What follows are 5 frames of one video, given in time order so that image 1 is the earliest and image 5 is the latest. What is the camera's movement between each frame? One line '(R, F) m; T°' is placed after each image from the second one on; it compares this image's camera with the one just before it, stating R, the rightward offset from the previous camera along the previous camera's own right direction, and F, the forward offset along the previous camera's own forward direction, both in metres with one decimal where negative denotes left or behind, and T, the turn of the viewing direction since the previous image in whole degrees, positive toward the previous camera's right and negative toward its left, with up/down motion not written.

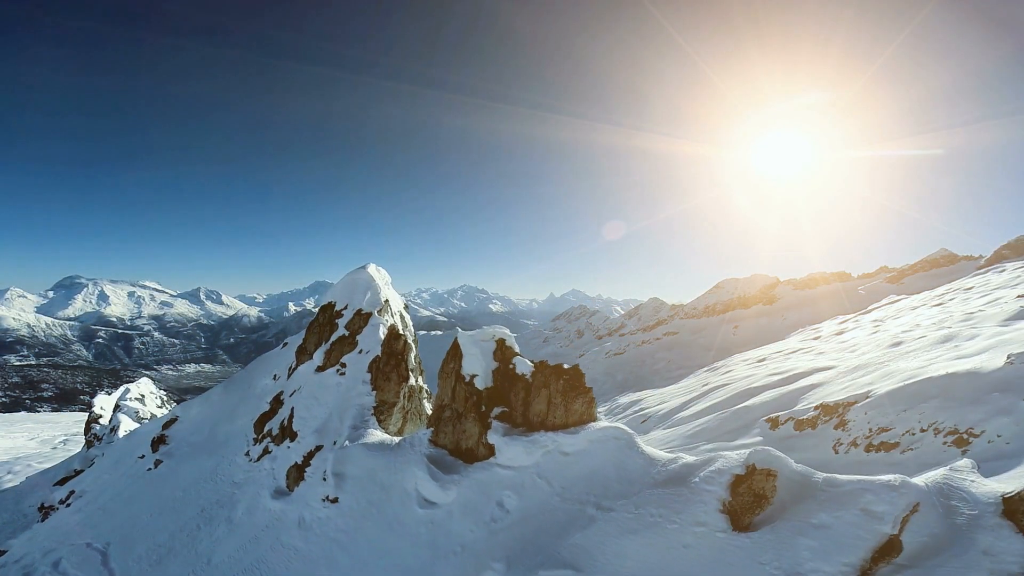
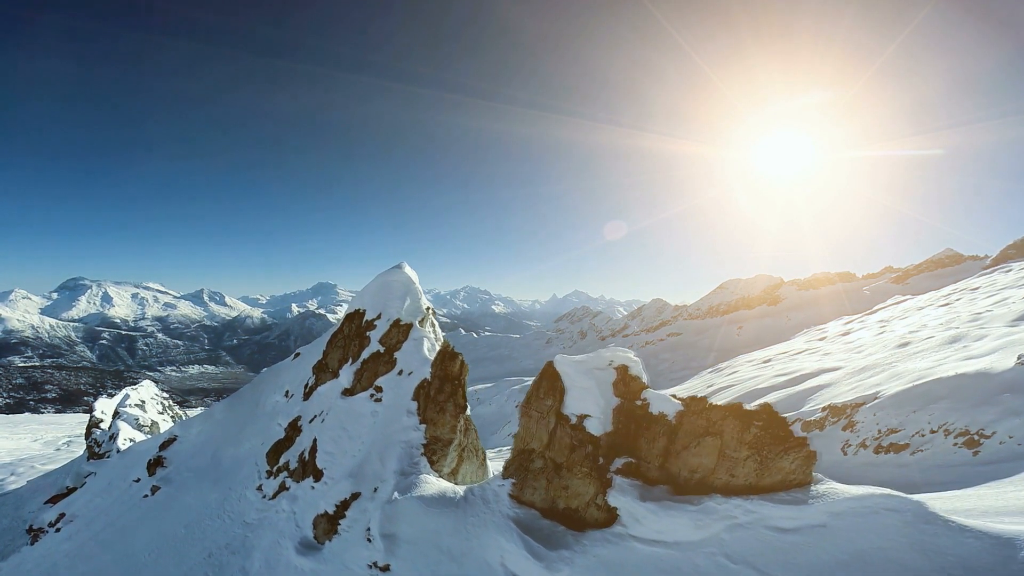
(-1.7, +2.0) m; 0°
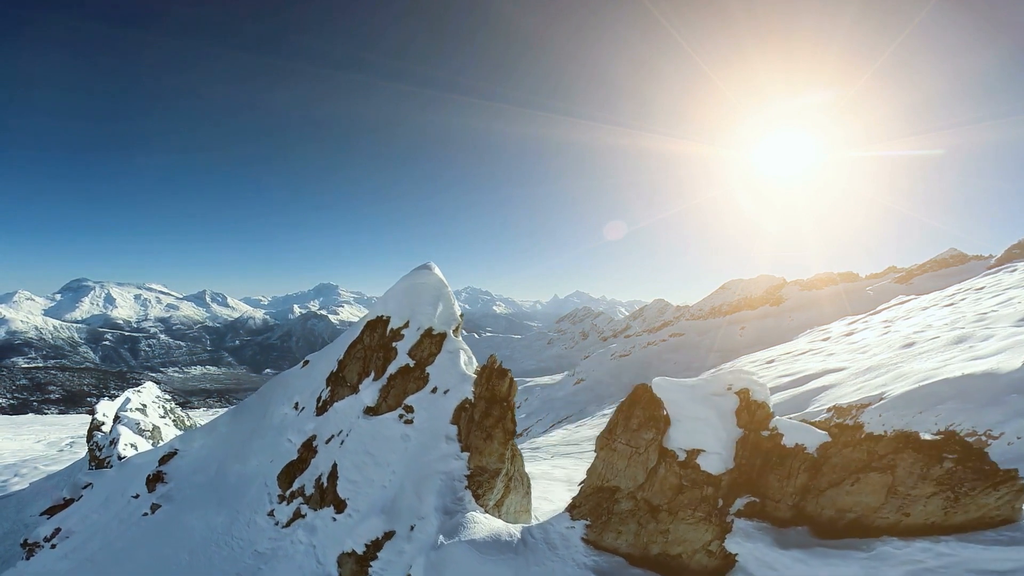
(-0.9, +1.1) m; 0°
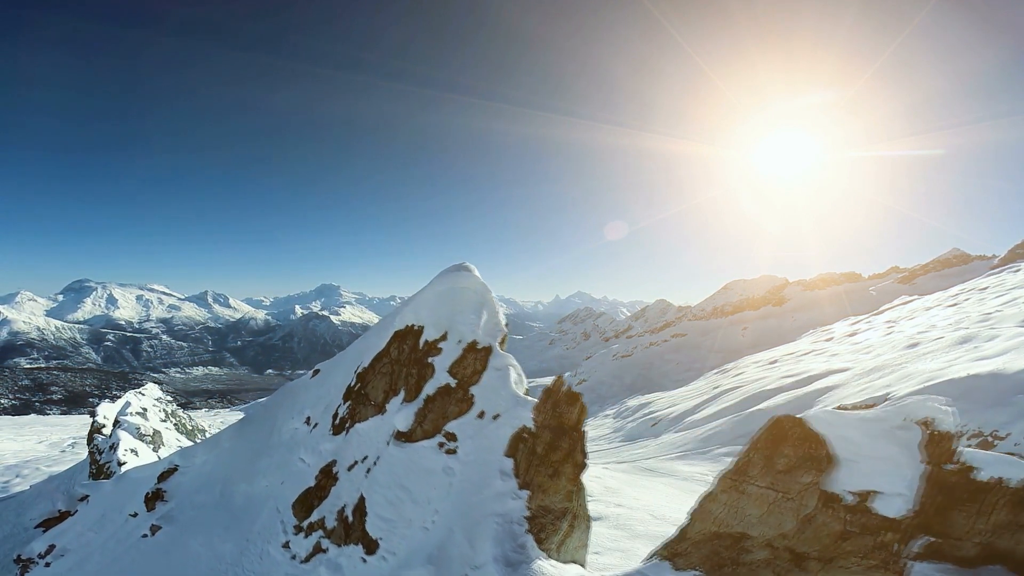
(-1.0, +1.1) m; 0°
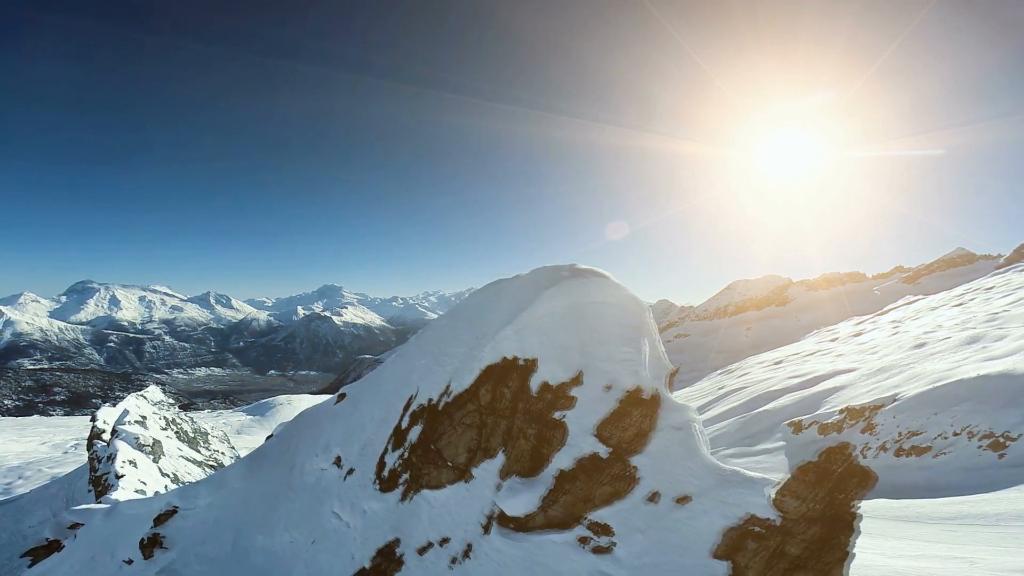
(-1.9, +2.2) m; 0°
